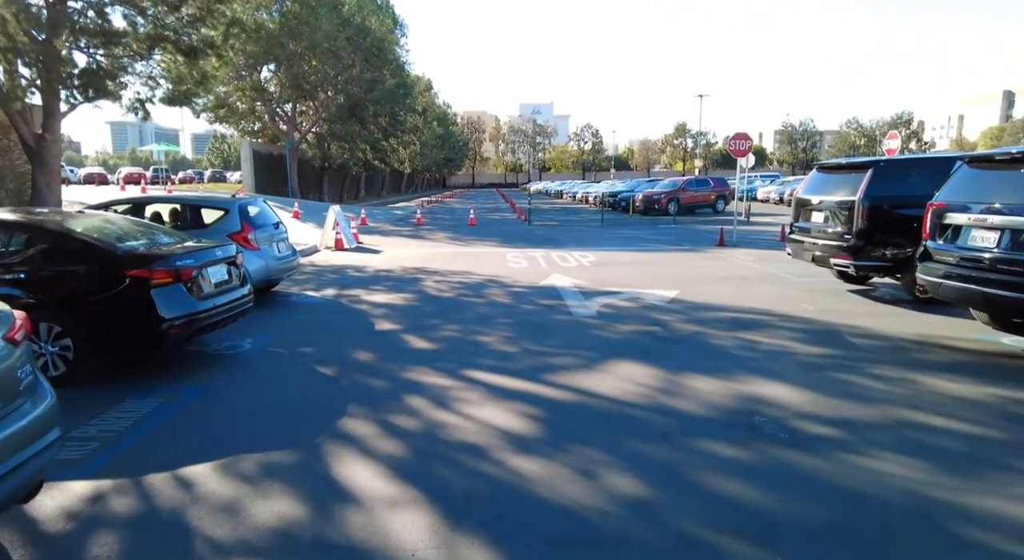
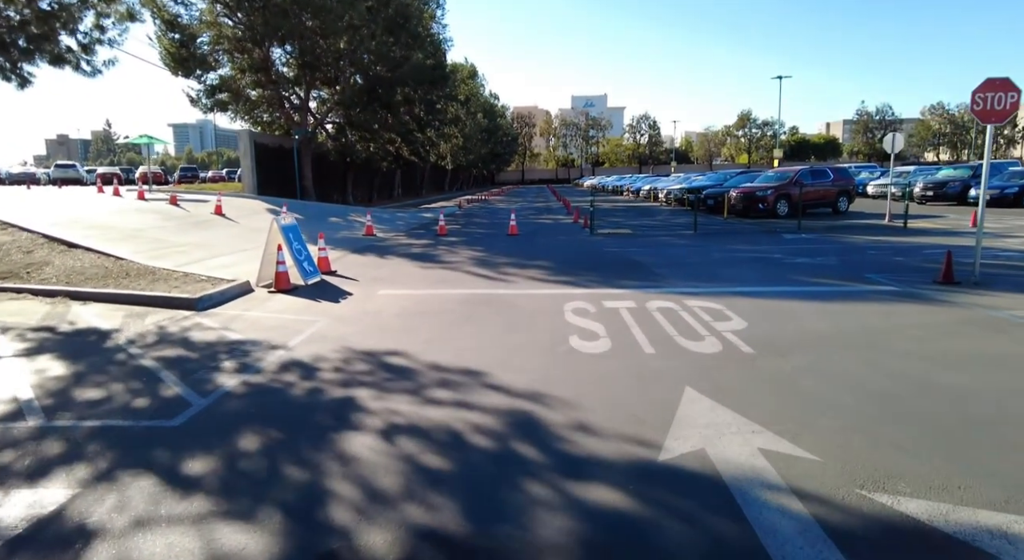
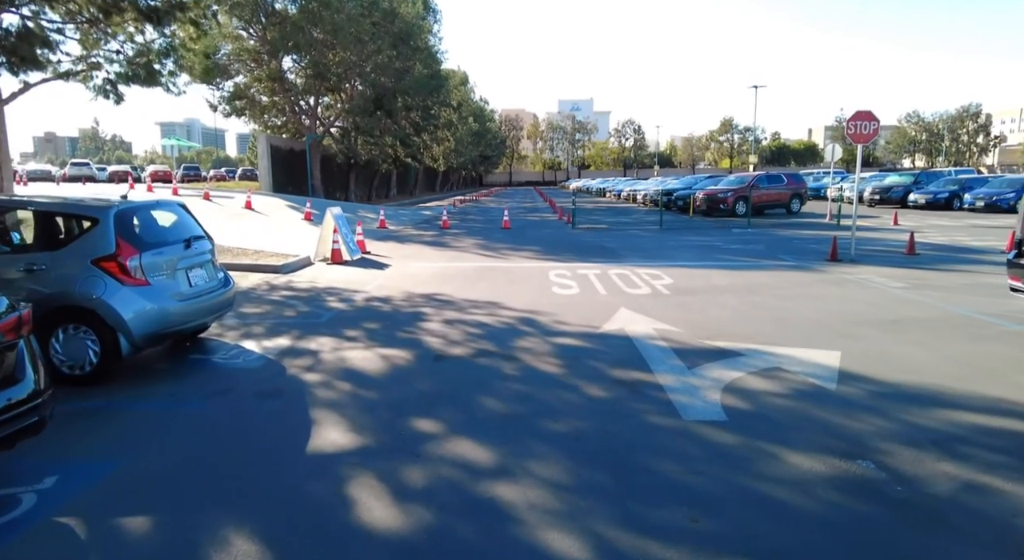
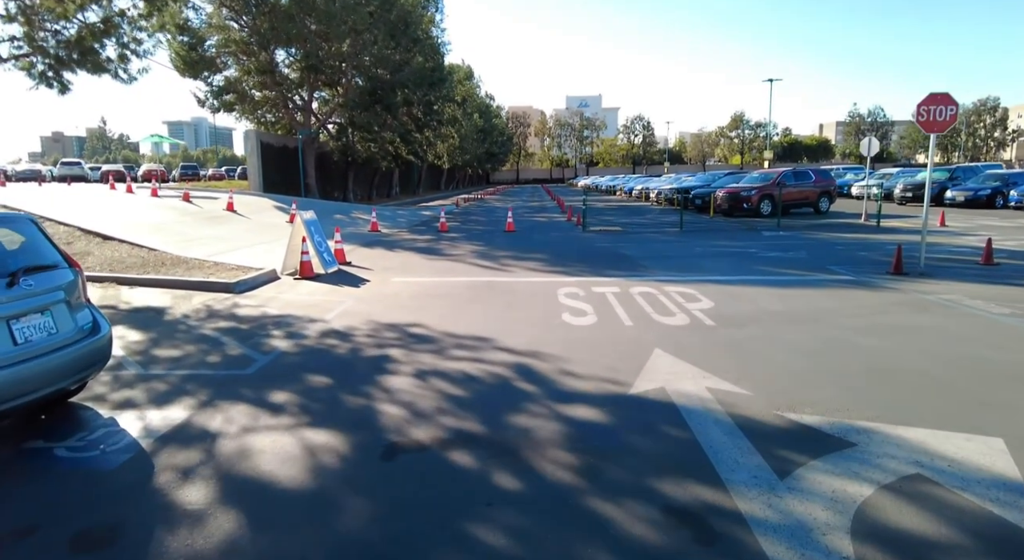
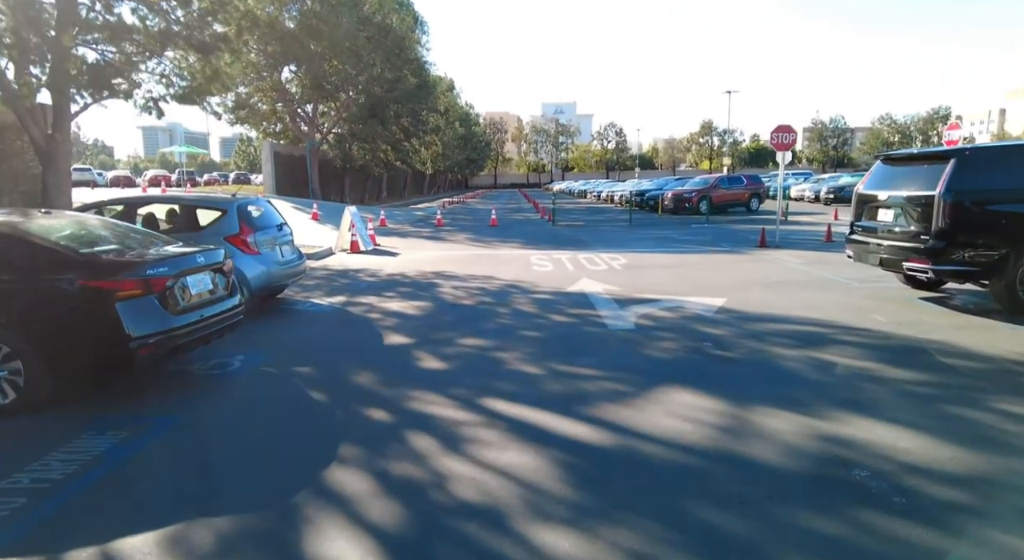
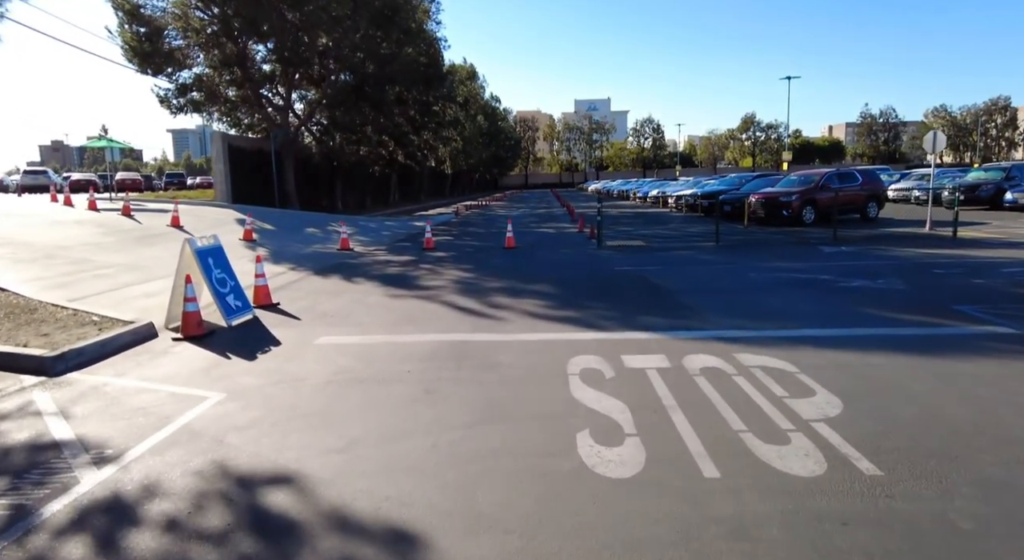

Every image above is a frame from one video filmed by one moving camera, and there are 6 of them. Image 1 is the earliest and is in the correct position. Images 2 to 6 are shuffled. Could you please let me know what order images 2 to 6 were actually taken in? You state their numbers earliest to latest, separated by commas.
5, 3, 4, 2, 6
